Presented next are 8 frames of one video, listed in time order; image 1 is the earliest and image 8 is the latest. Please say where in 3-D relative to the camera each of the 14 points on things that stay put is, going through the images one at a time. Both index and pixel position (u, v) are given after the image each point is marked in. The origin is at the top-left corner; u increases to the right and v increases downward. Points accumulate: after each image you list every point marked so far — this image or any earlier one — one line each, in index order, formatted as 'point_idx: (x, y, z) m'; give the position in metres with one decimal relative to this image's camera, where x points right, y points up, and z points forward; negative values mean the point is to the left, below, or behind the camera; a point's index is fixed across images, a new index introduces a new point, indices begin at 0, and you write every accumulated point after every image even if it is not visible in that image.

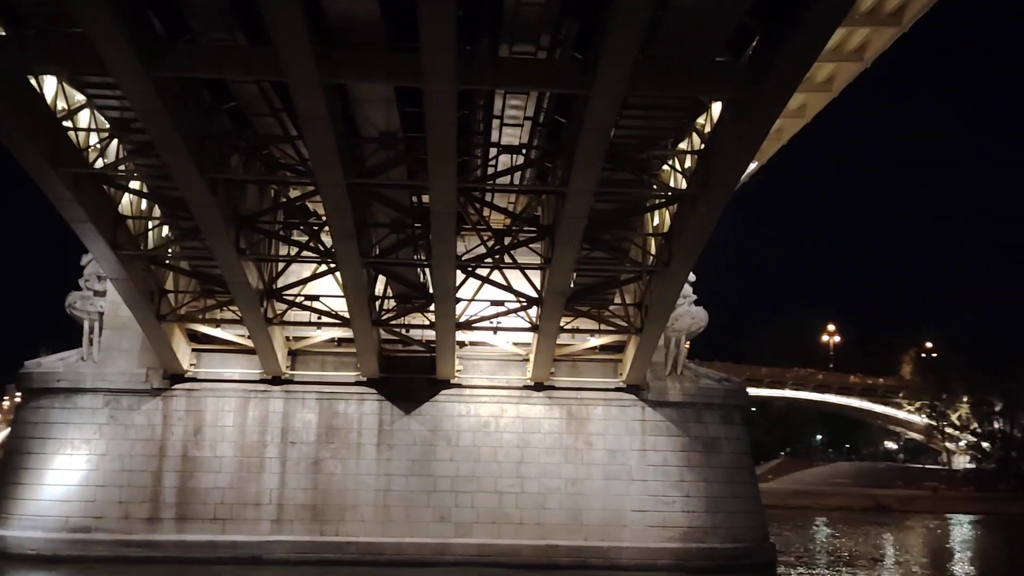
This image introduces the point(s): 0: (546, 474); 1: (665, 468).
0: (+0.6, -3.4, +18.0) m
1: (+2.8, -3.3, +18.1) m
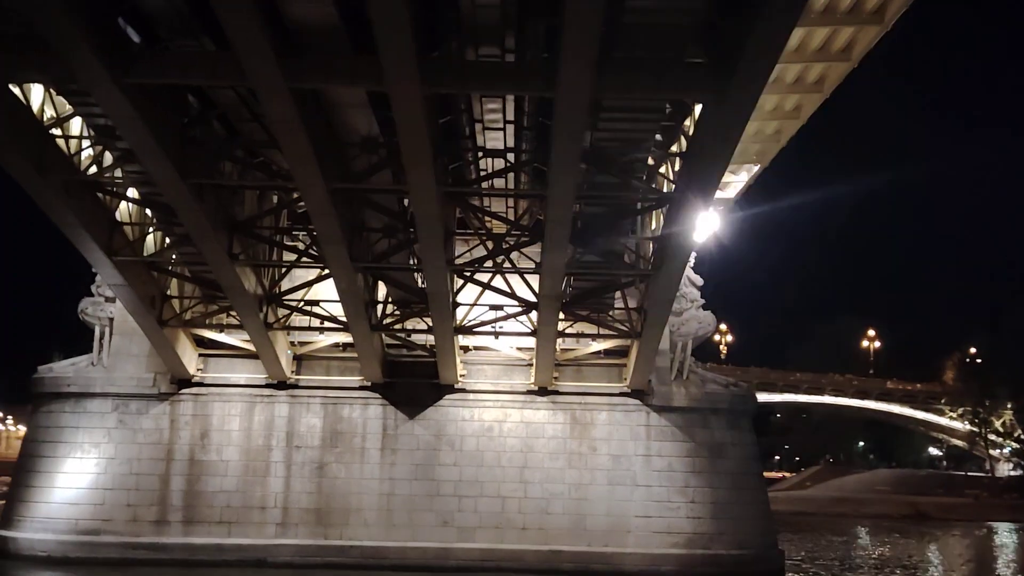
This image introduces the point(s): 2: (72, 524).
0: (+0.7, -3.5, +17.9) m
1: (+2.9, -3.4, +17.9) m
2: (-7.7, -4.2, +17.4) m
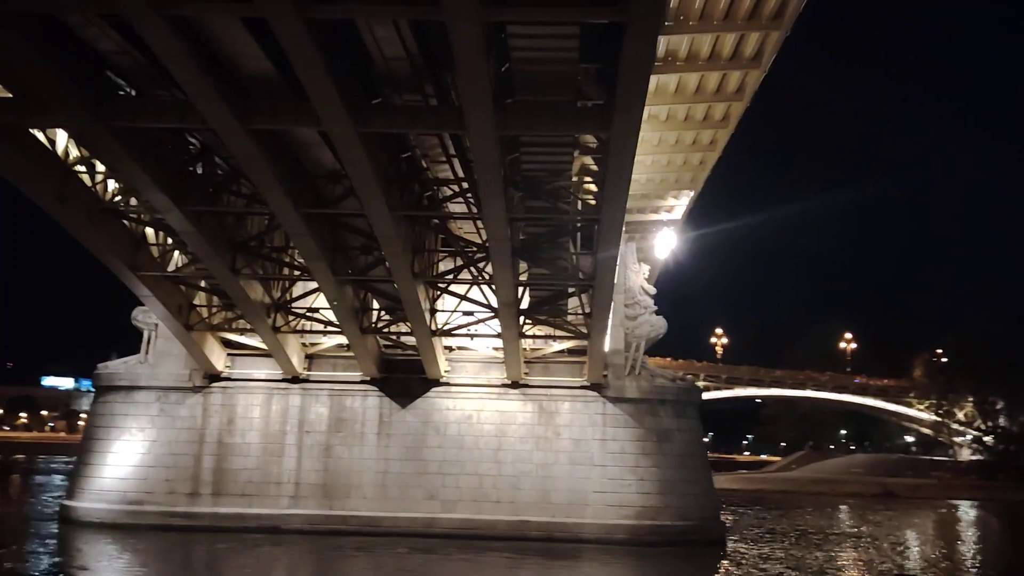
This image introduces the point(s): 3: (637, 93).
0: (+0.2, -3.6, +21.0) m
1: (+2.3, -3.5, +20.9) m
2: (-8.3, -4.4, +20.9) m
3: (+1.3, +2.1, +10.4) m
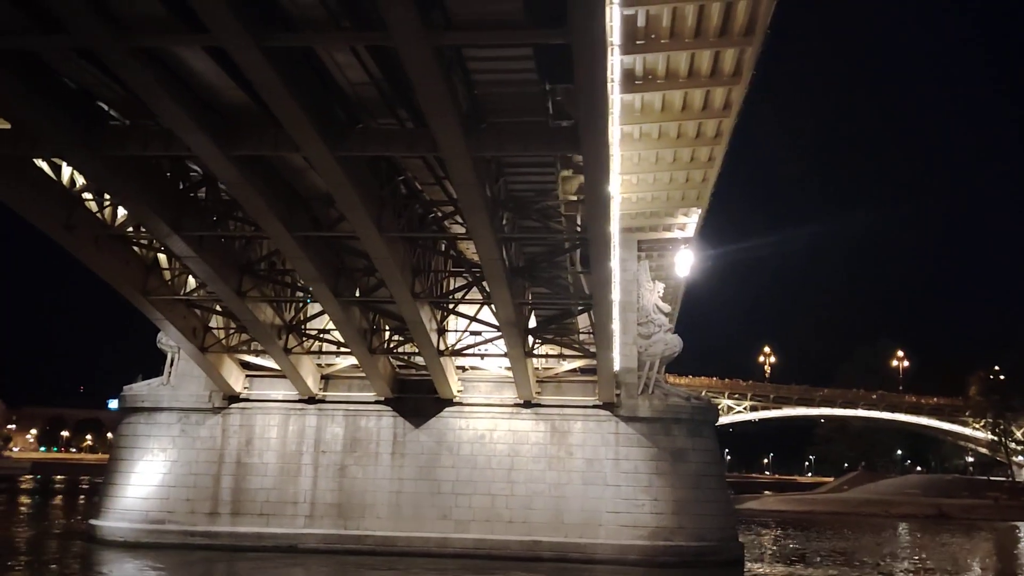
0: (+0.4, -4.1, +21.0) m
1: (+2.6, -3.9, +20.8) m
2: (-8.0, -4.9, +21.4) m
3: (+0.9, +1.9, +10.5) m
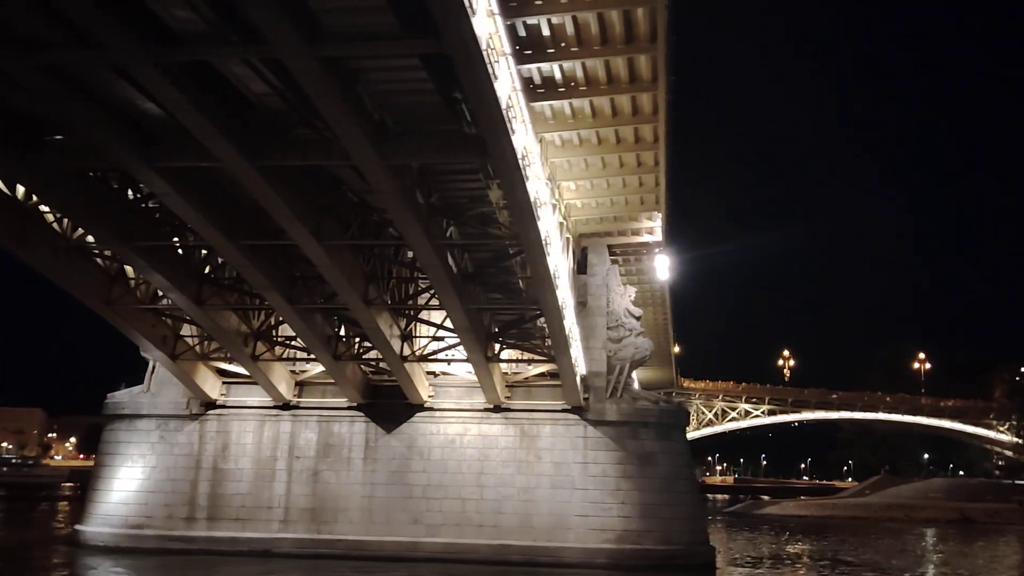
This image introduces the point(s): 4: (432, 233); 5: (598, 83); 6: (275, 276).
0: (-0.2, -4.2, +21.1) m
1: (+1.9, -4.0, +20.8) m
2: (-8.6, -5.1, +21.8) m
3: (-0.2, +1.8, +10.7) m
4: (-1.2, +0.8, +15.0) m
5: (+1.2, +2.8, +13.3) m
6: (-4.1, +0.2, +17.0) m
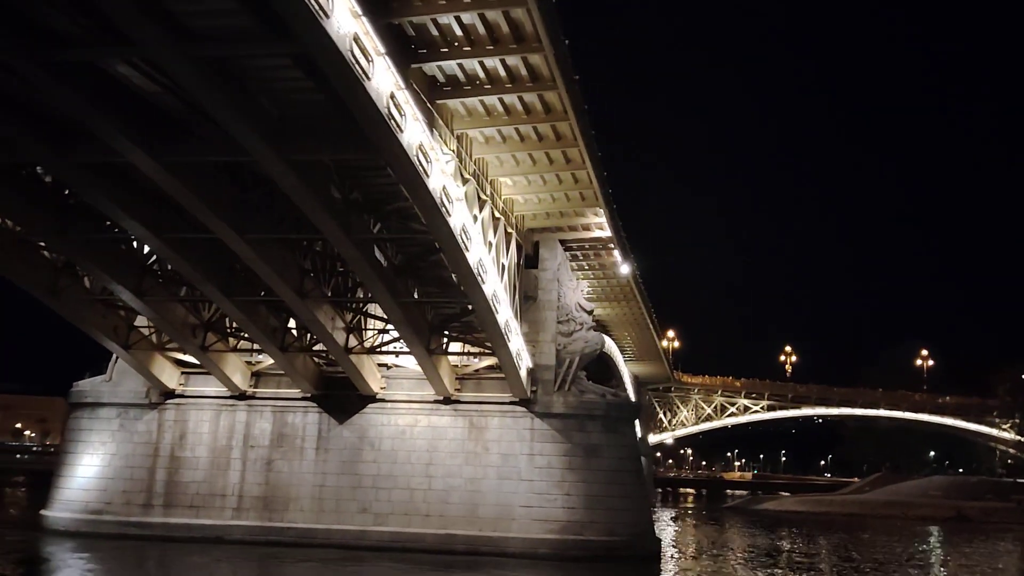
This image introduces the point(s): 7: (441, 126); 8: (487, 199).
0: (-1.4, -4.0, +21.4) m
1: (+0.8, -3.9, +21.1) m
2: (-9.7, -4.9, +22.3) m
3: (-1.6, +1.9, +10.9) m
4: (-2.5, +0.9, +15.3) m
5: (-0.1, +2.9, +13.5) m
6: (-5.3, +0.3, +17.4) m
7: (-1.0, +2.3, +14.1) m
8: (-0.4, +1.6, +17.2) m
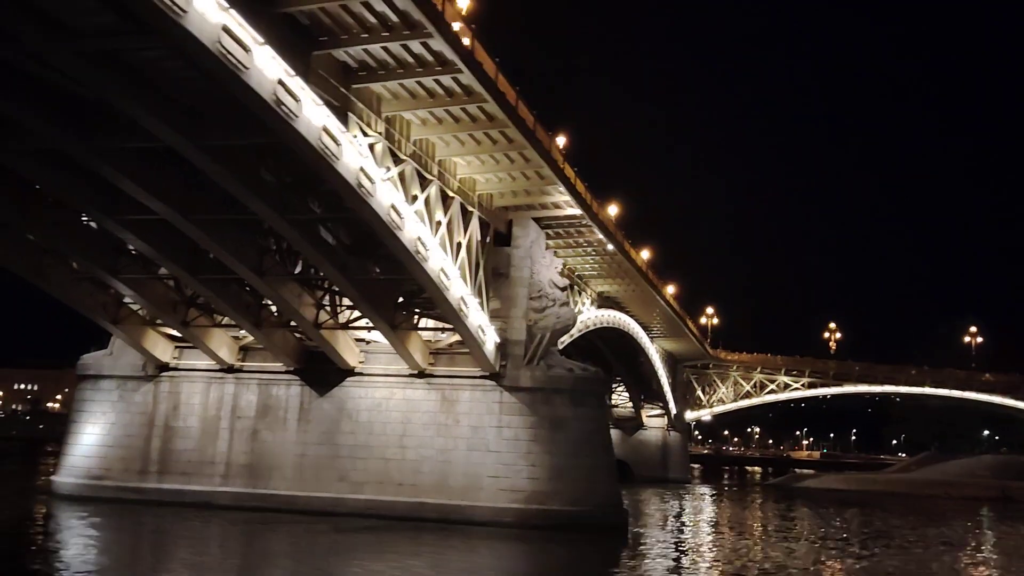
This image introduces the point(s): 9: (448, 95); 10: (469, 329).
0: (-2.0, -3.5, +22.2) m
1: (+0.1, -3.4, +21.7) m
2: (-10.3, -4.4, +23.7) m
3: (-3.0, +2.2, +11.6) m
4: (-3.6, +1.3, +16.0) m
5: (-1.4, +3.2, +14.1) m
6: (-6.3, +0.8, +18.3) m
7: (-2.3, +2.7, +14.7) m
8: (-1.4, +2.0, +17.8) m
9: (-1.0, +3.0, +15.3) m
10: (-0.8, -0.8, +19.4) m
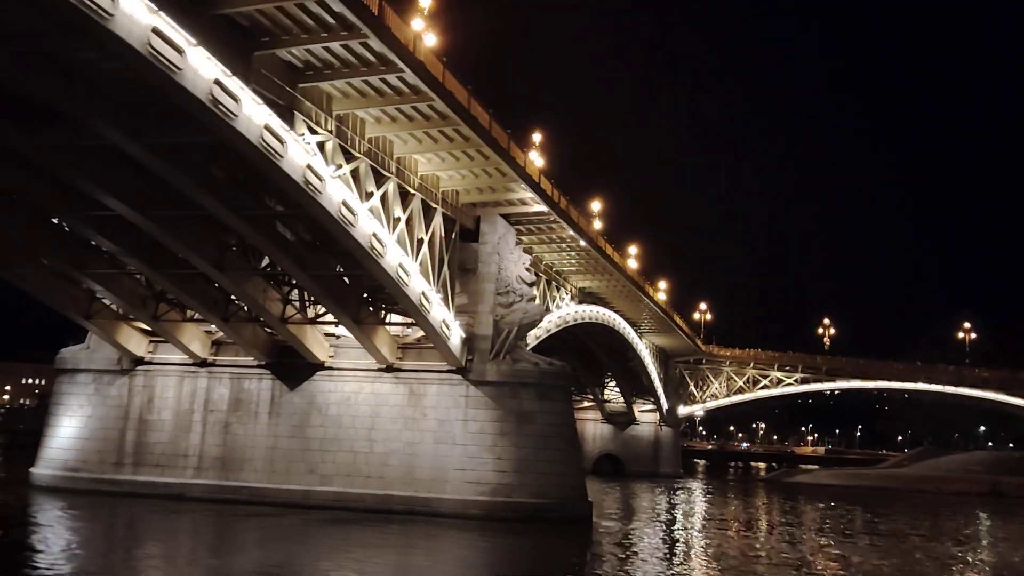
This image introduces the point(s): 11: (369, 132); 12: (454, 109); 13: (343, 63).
0: (-2.8, -3.4, +22.5) m
1: (-0.7, -3.3, +22.0) m
2: (-11.0, -4.3, +24.1) m
3: (-3.9, +2.2, +11.9) m
4: (-4.4, +1.4, +16.3) m
5: (-2.2, +3.3, +14.4) m
6: (-7.1, +0.8, +18.7) m
7: (-3.1, +2.8, +15.0) m
8: (-2.2, +2.1, +18.1) m
9: (-1.8, +3.1, +15.6) m
10: (-1.6, -0.7, +19.7) m
11: (-2.5, +2.7, +17.2) m
12: (-0.9, +2.9, +16.0) m
13: (-2.5, +3.3, +14.4) m
